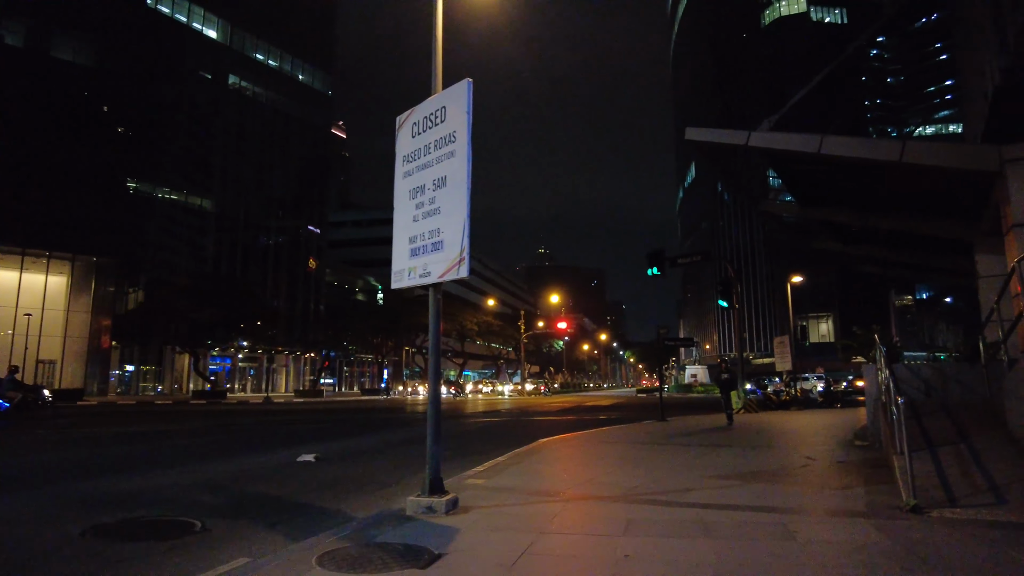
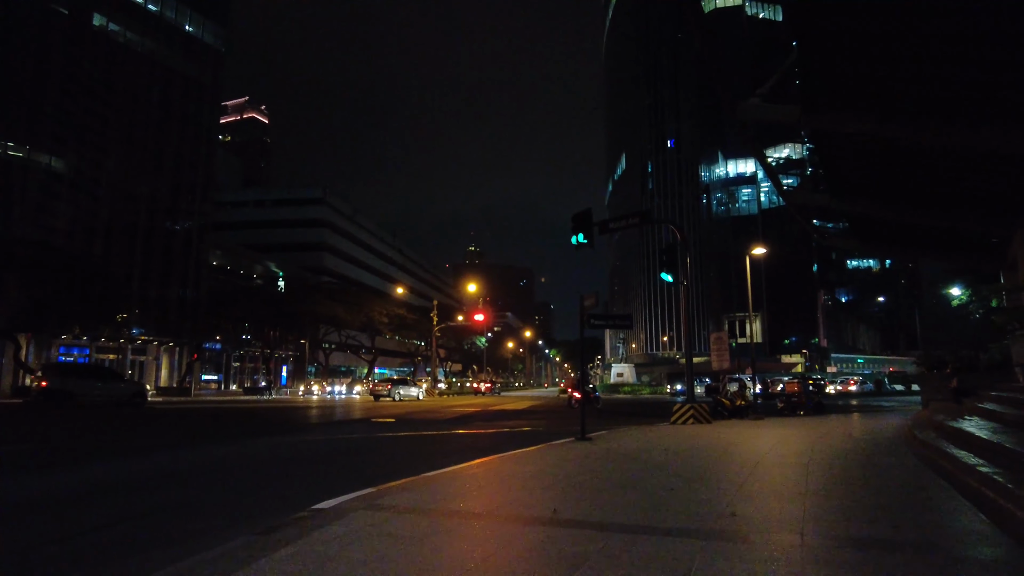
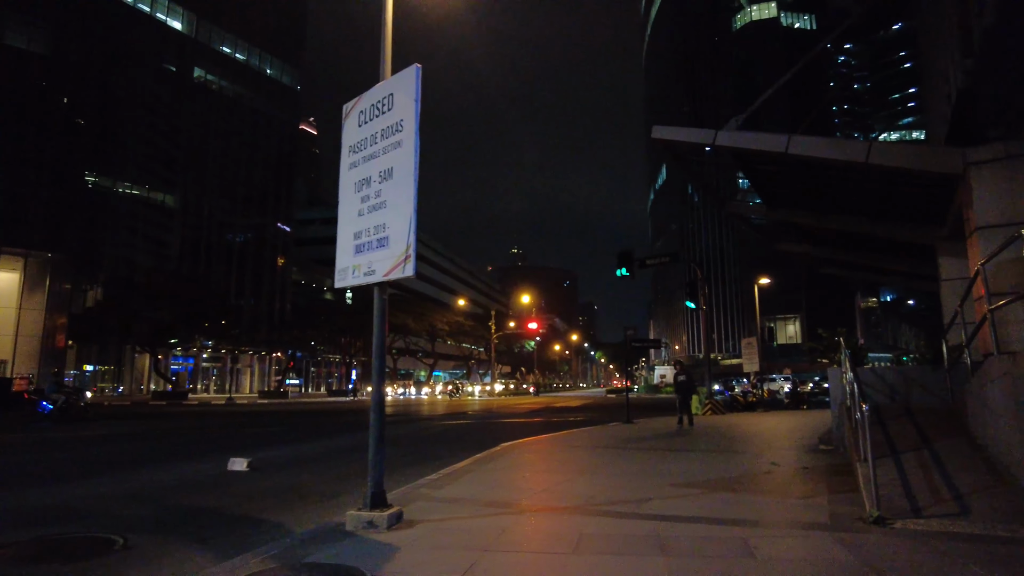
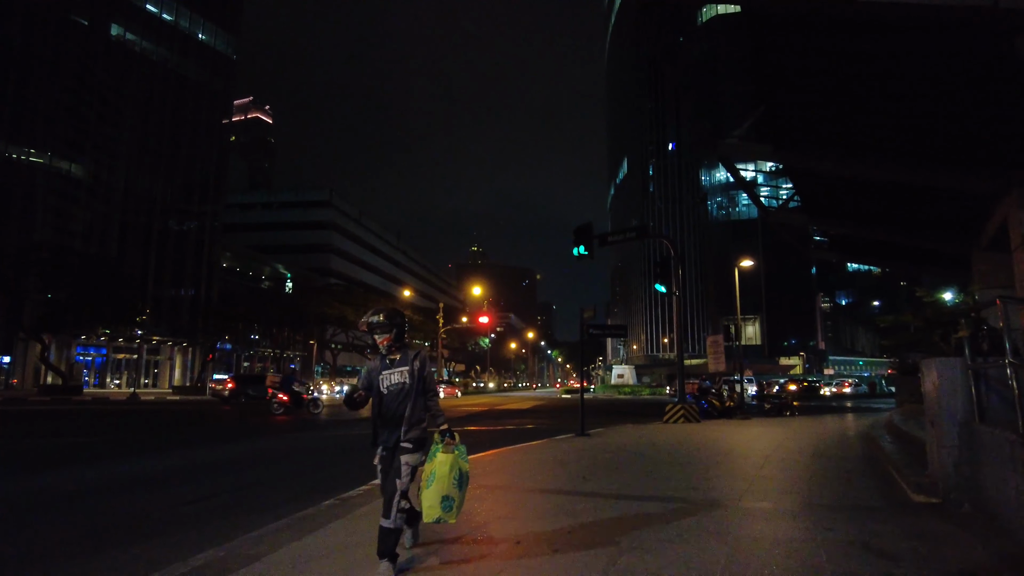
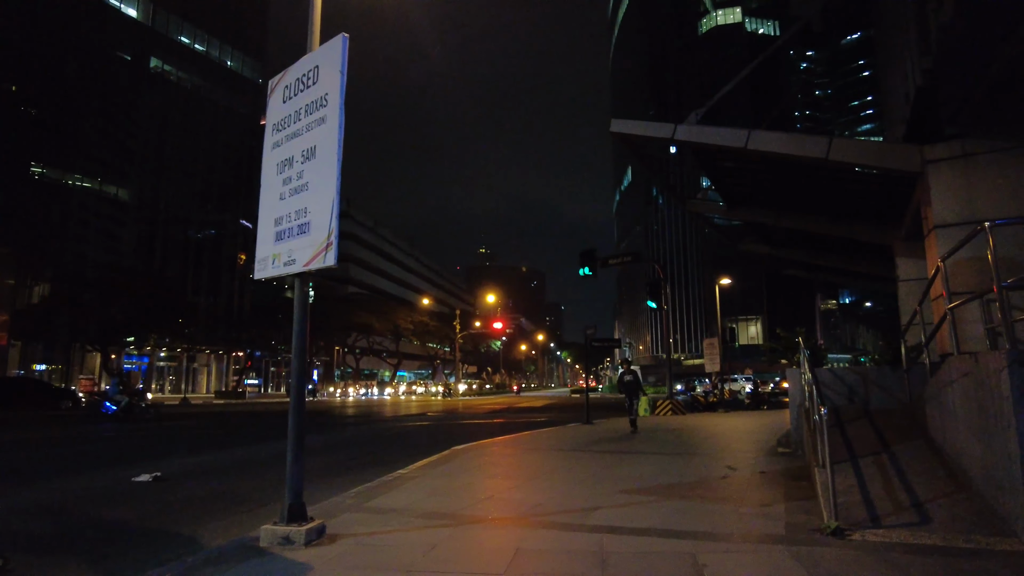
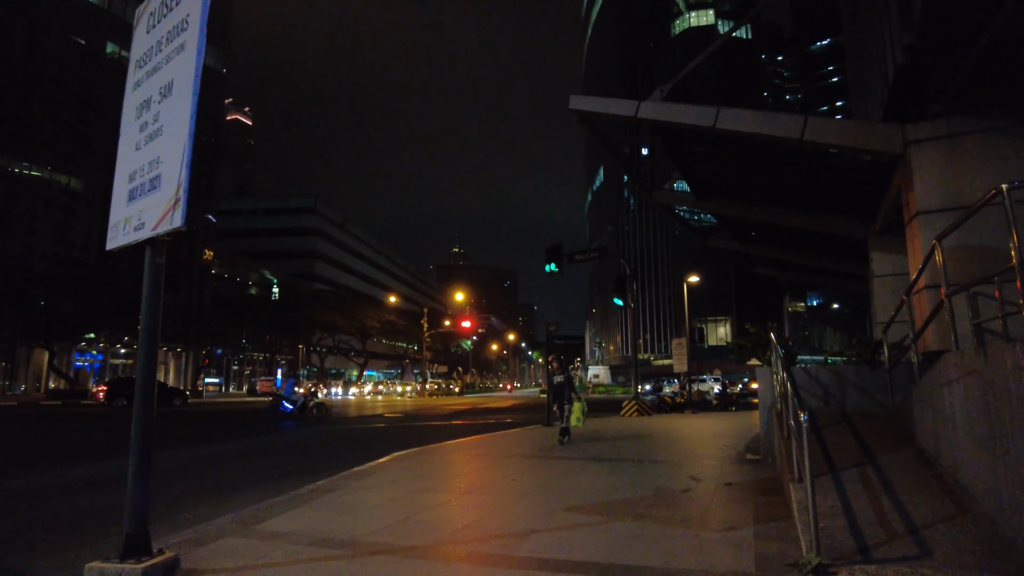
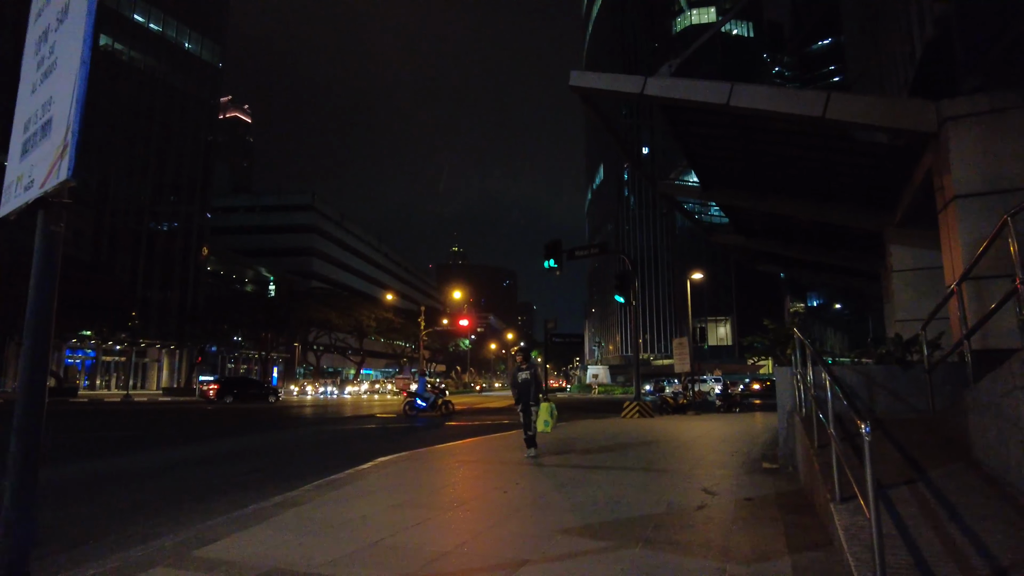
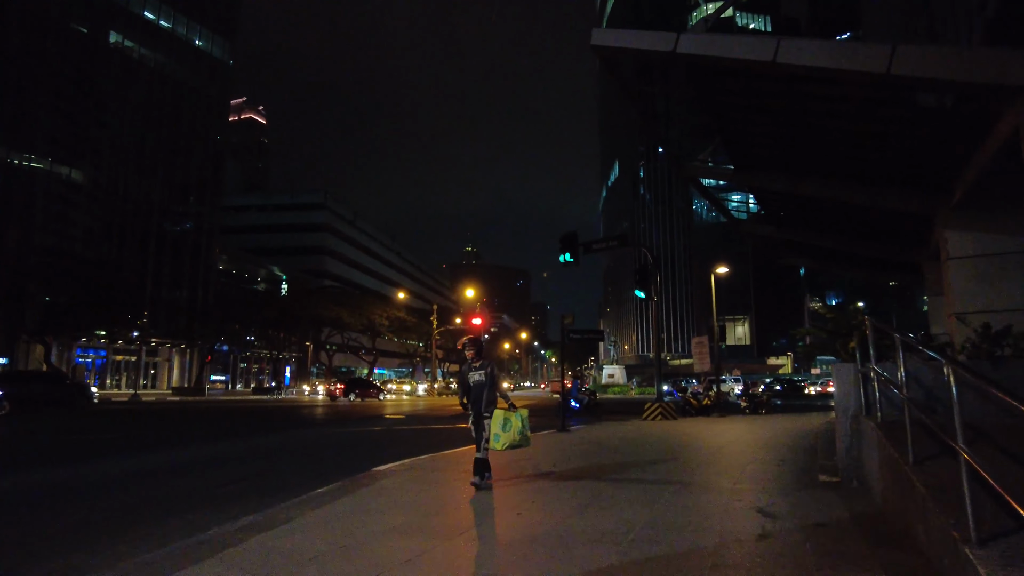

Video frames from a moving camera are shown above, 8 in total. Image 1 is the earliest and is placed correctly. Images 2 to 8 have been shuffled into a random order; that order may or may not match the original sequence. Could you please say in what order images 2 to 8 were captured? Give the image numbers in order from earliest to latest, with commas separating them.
3, 5, 6, 7, 8, 4, 2
